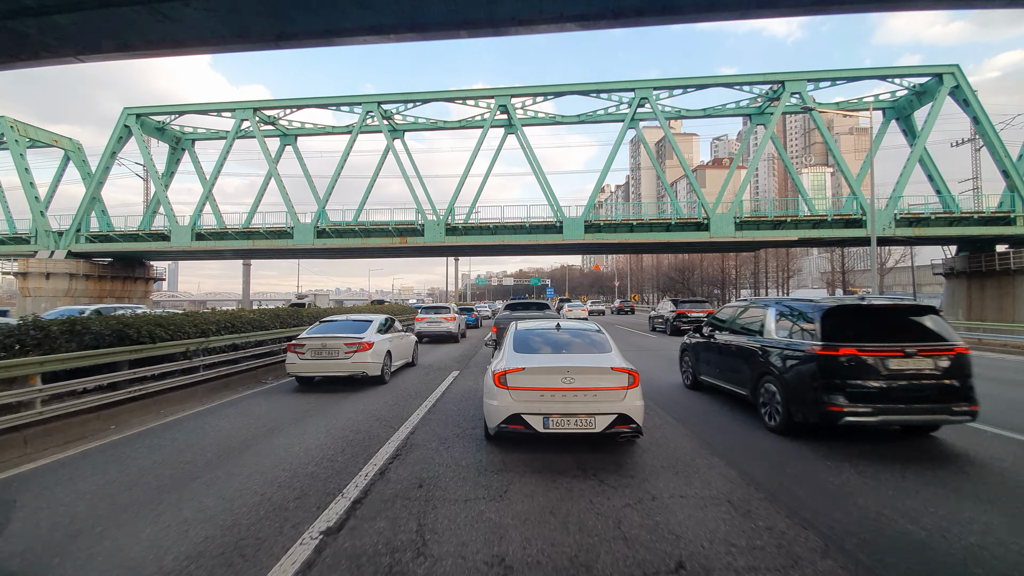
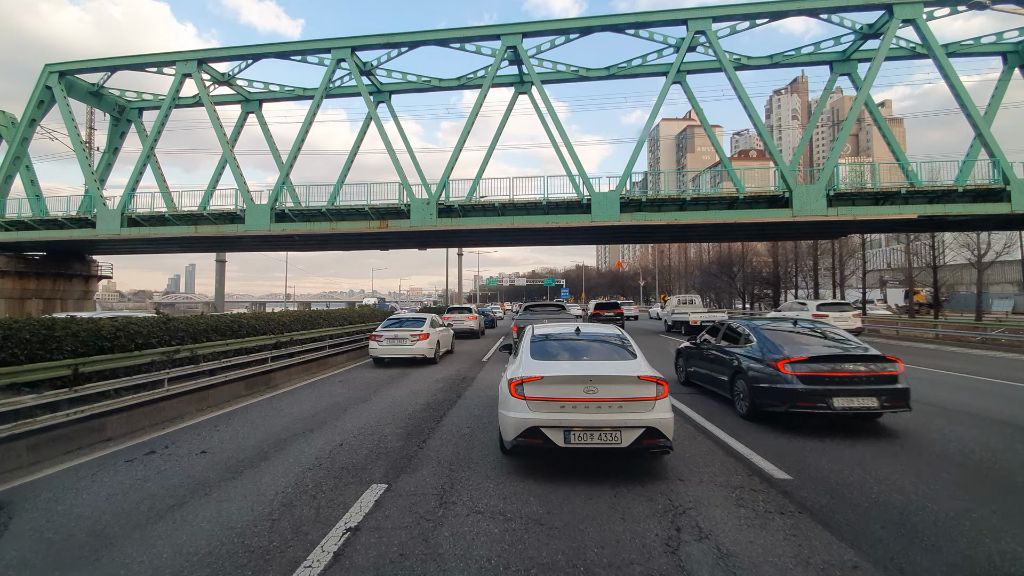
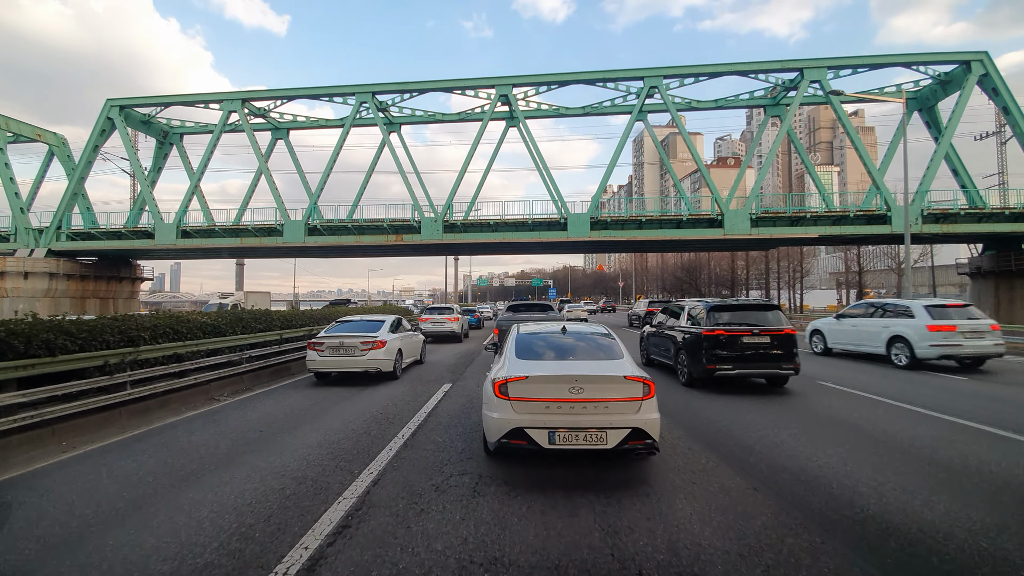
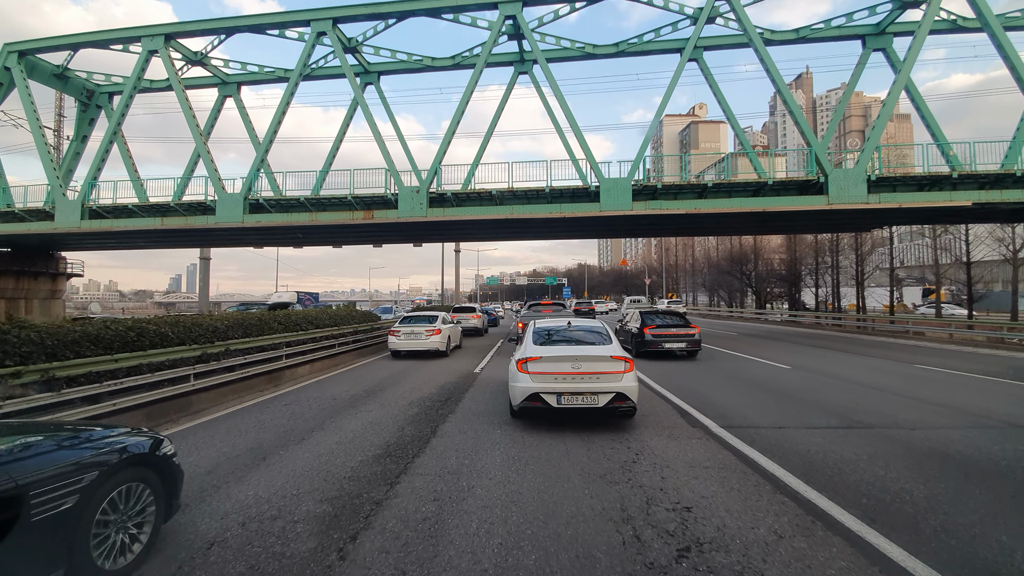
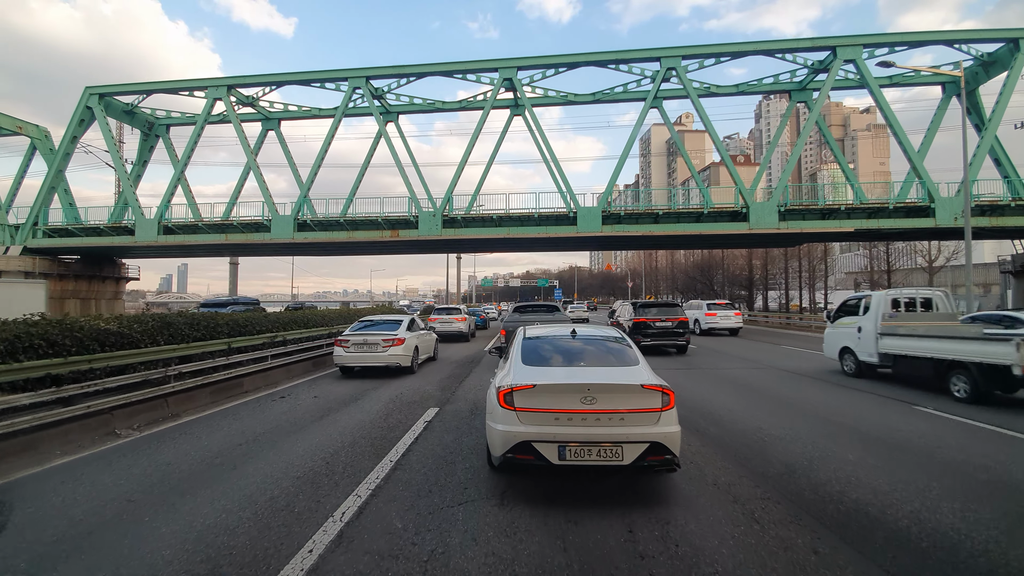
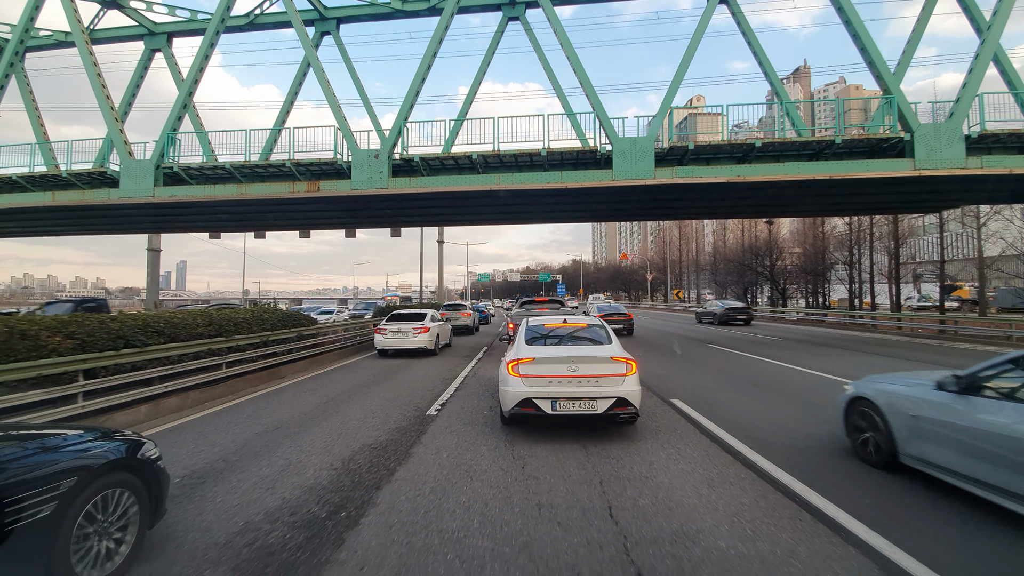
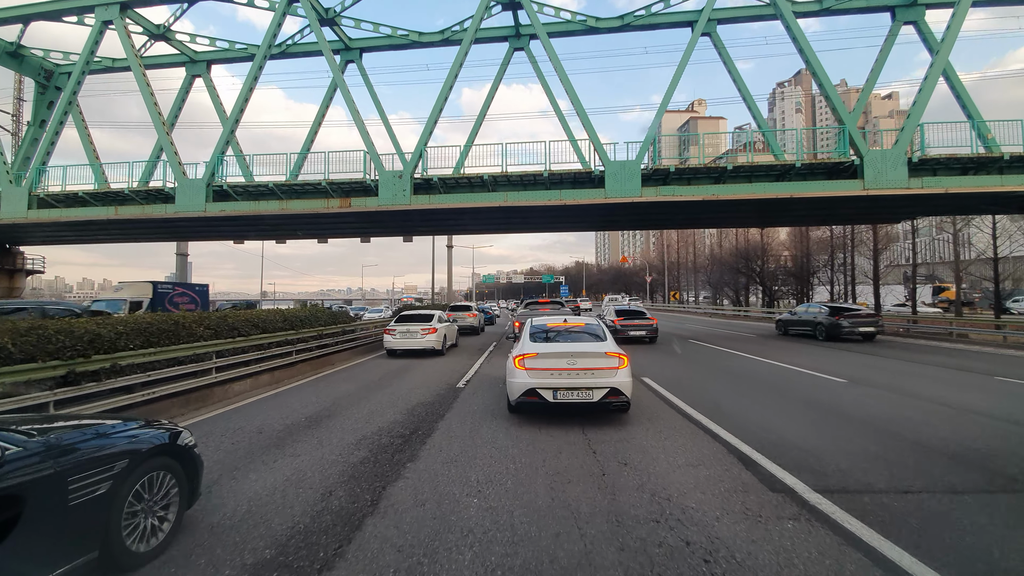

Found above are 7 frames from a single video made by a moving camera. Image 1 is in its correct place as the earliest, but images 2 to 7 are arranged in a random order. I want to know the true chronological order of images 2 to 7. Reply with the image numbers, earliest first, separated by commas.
3, 5, 2, 4, 7, 6
